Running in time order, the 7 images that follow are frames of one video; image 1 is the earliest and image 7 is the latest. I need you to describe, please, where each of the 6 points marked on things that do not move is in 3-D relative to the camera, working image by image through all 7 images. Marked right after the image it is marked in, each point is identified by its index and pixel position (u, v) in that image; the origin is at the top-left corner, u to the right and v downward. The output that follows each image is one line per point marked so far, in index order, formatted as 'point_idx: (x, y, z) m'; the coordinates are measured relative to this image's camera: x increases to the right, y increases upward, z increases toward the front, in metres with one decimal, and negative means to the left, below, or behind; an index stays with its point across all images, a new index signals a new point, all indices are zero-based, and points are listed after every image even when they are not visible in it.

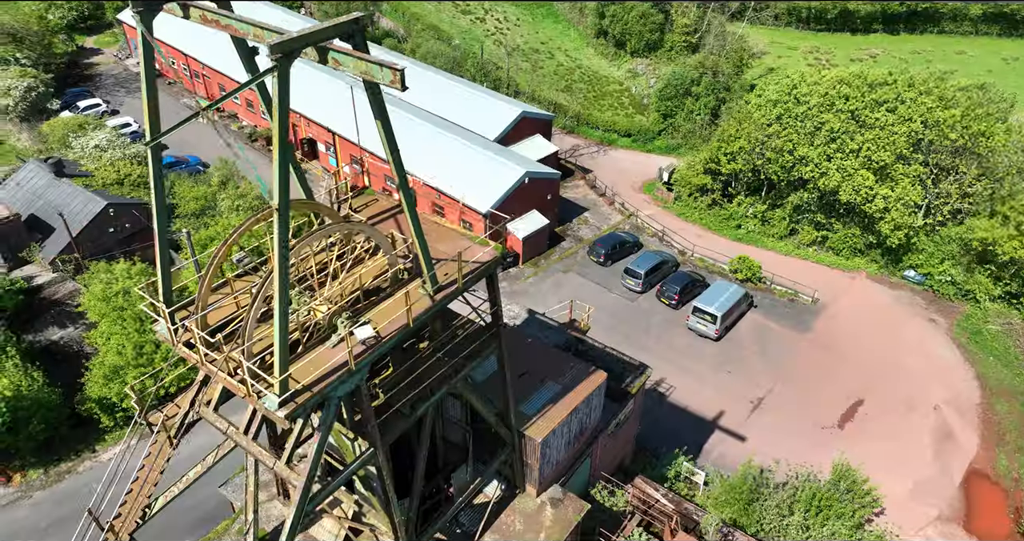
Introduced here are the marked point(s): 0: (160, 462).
0: (-4.9, -2.7, +9.8) m
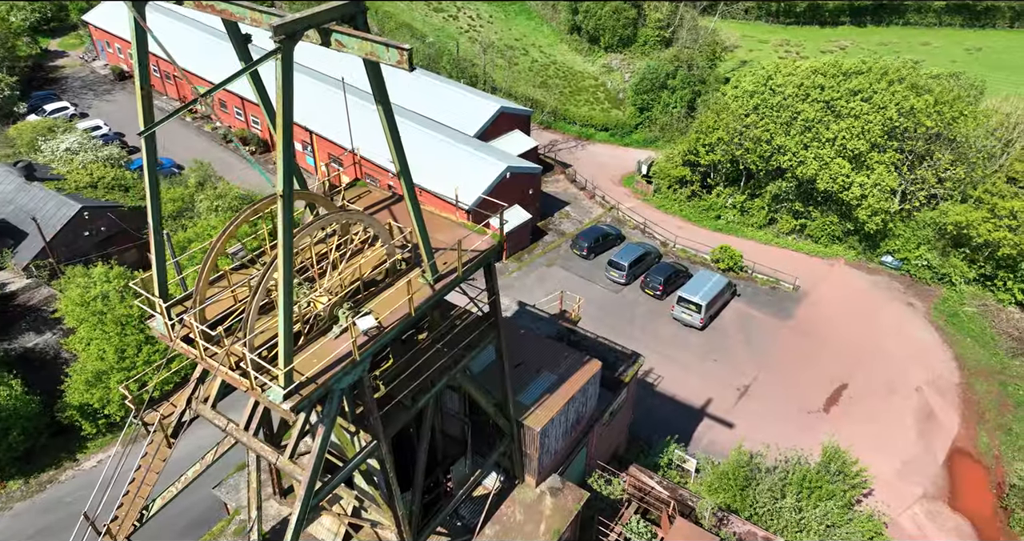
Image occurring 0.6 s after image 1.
0: (-4.8, -2.6, +9.5) m
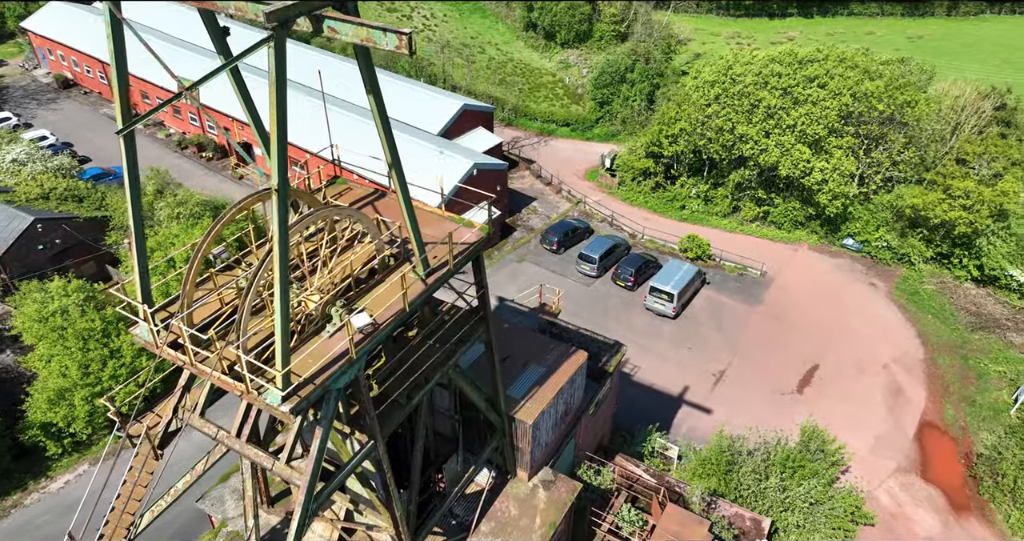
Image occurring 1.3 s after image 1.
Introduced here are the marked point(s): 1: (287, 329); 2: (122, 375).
0: (-4.8, -2.7, +9.2) m
1: (-2.3, -0.6, +7.3) m
2: (-11.3, -3.0, +20.2) m
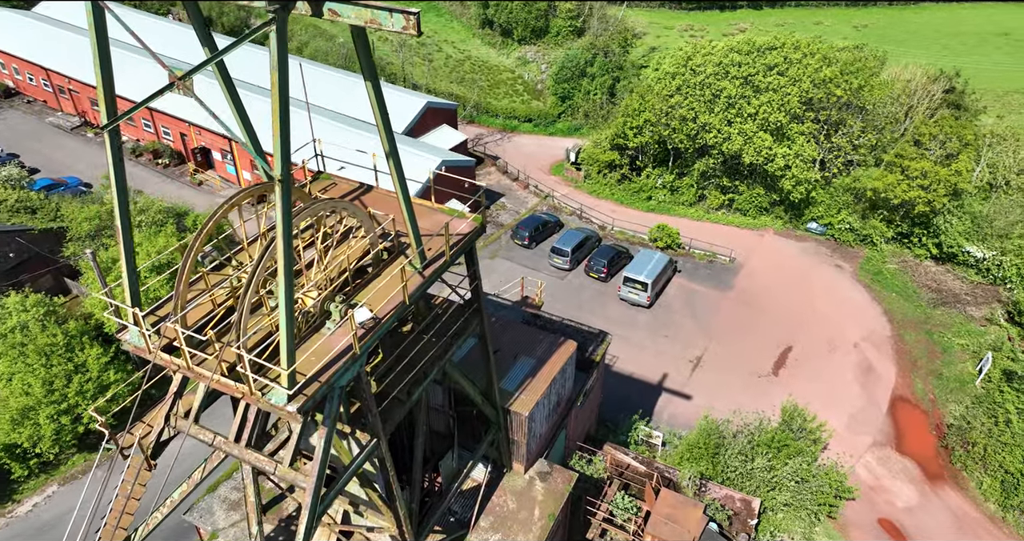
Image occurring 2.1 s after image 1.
0: (-4.7, -2.7, +8.8) m
1: (-2.2, -0.5, +7.0) m
2: (-11.8, -3.4, +19.4) m
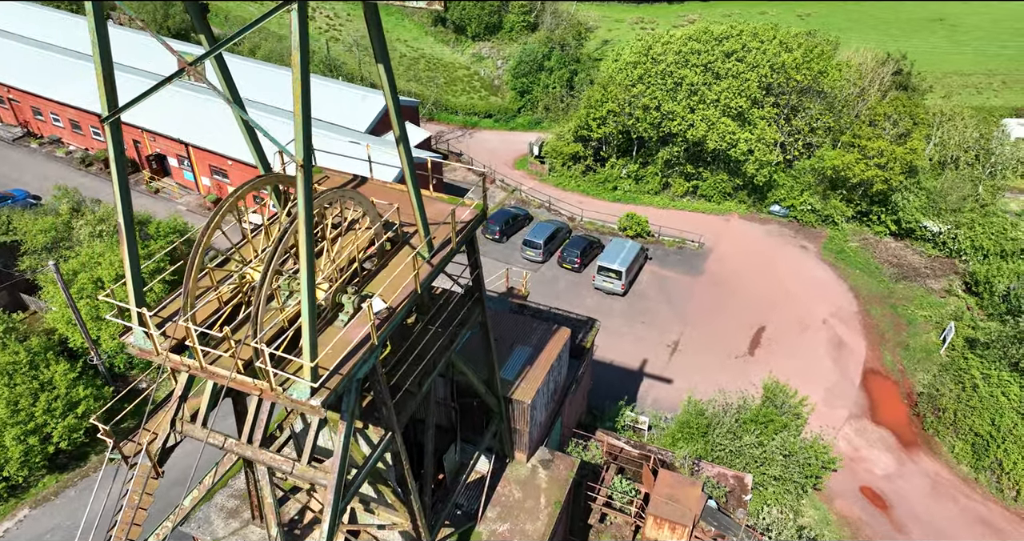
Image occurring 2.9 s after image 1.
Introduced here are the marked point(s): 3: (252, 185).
0: (-4.4, -2.7, +8.5) m
1: (-1.9, -0.4, +6.8) m
2: (-12.1, -3.7, +18.6) m
3: (-3.1, +1.0, +8.3) m
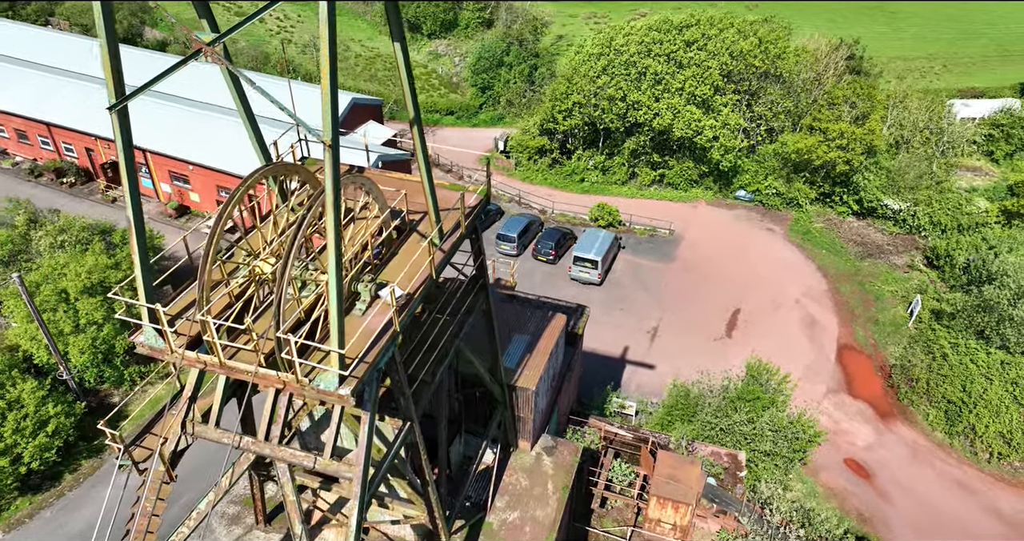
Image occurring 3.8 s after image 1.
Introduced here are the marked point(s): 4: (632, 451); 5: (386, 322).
0: (-4.1, -2.7, +8.1) m
1: (-1.6, -0.3, +6.7) m
2: (-12.3, -4.0, +17.8) m
3: (-2.9, +1.1, +8.1) m
4: (+2.8, -4.1, +16.2) m
5: (-1.4, -0.6, +7.7) m
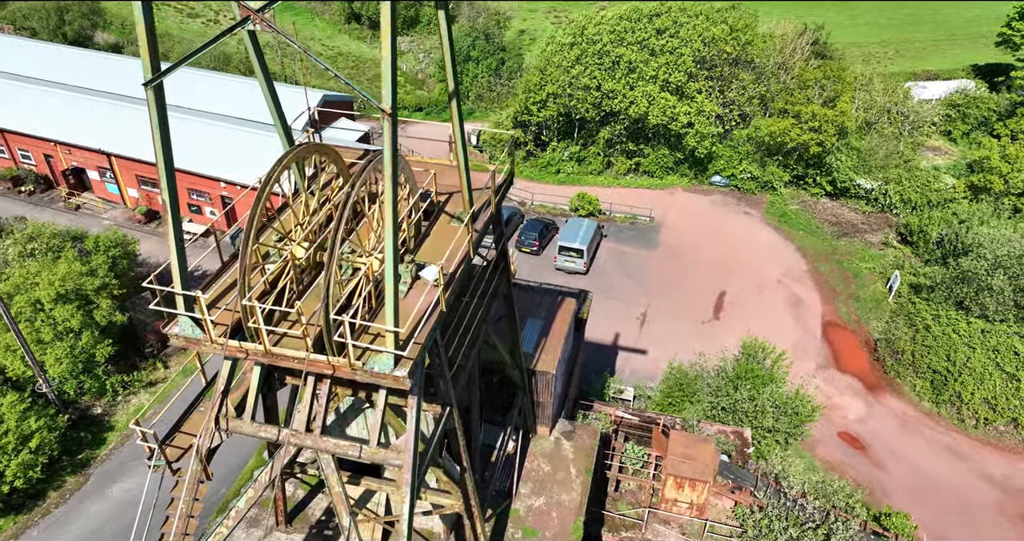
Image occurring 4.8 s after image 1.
0: (-3.5, -2.6, +7.8) m
1: (-1.1, -0.1, +6.4) m
2: (-12.2, -4.2, +17.0) m
3: (-2.5, +1.3, +7.7) m
4: (+3.0, -3.7, +16.1) m
5: (-0.9, -0.3, +7.4) m
